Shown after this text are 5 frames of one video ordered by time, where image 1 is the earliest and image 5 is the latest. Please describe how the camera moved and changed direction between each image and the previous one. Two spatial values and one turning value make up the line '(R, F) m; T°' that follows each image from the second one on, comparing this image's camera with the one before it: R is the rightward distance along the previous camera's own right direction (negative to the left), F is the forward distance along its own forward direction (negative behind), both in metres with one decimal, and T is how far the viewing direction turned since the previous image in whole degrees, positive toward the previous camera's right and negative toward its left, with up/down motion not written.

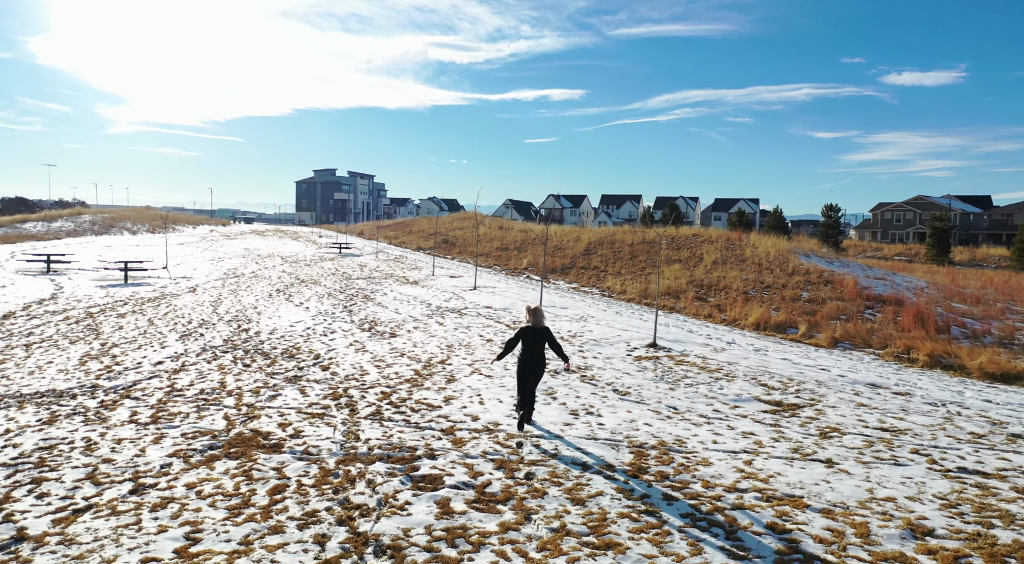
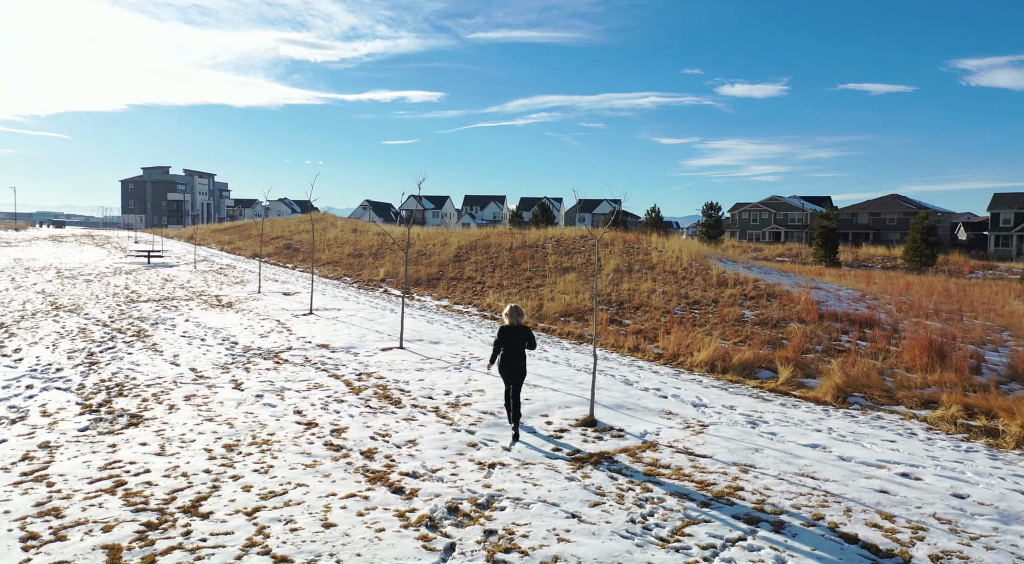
(+0.4, +6.2) m; +12°
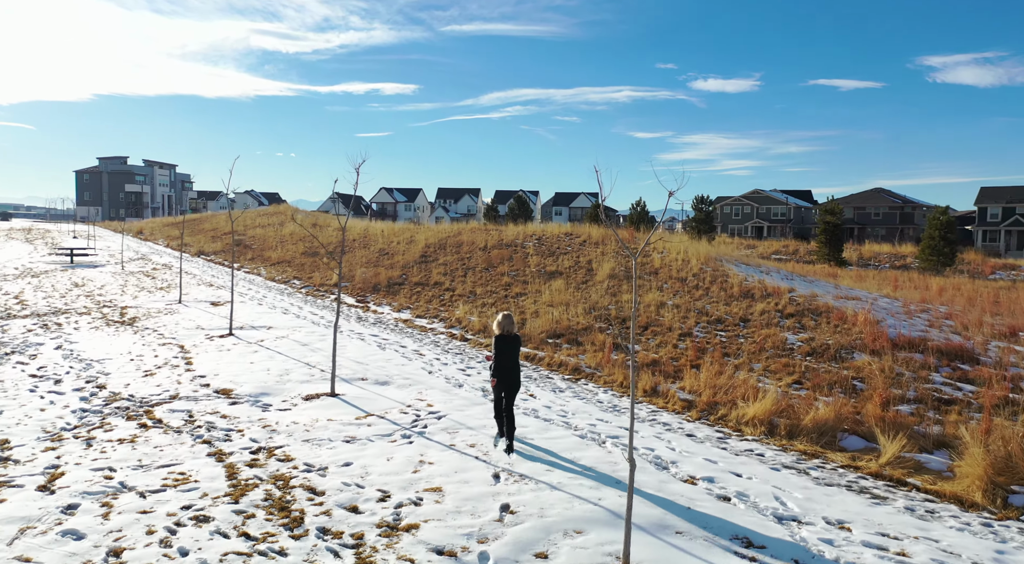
(0.0, +3.8) m; +2°
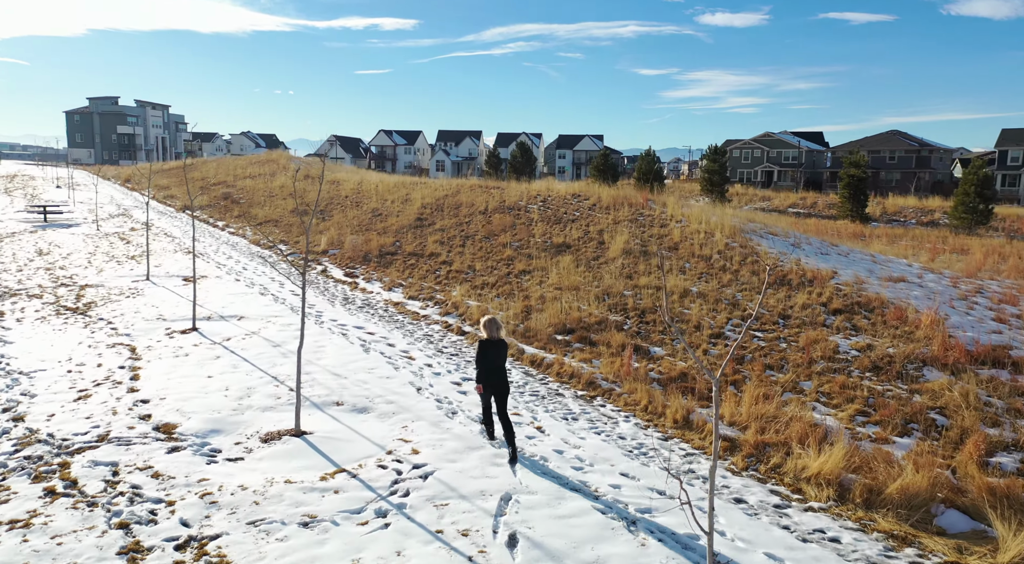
(0.0, +2.0) m; 0°
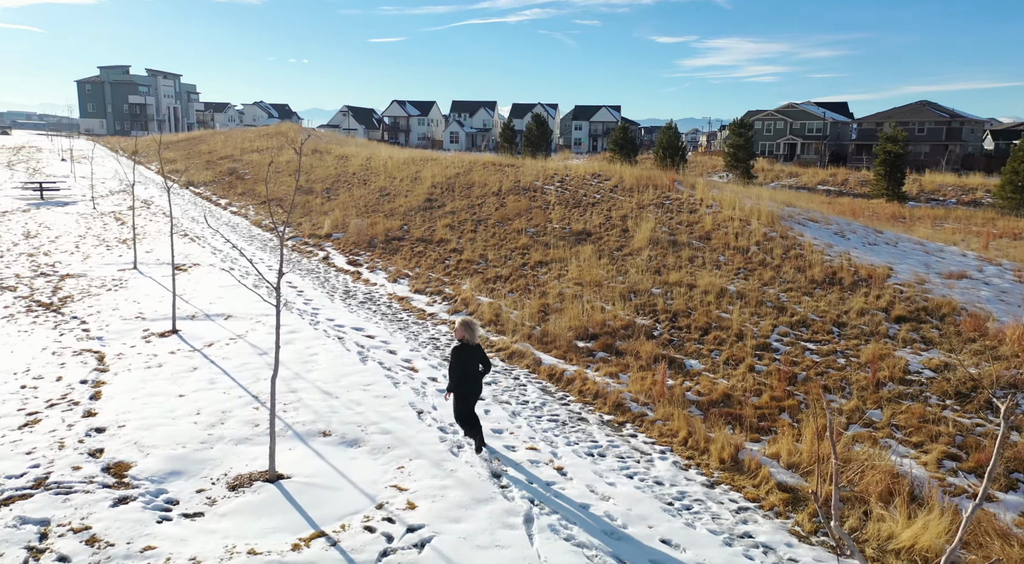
(0.0, +1.5) m; -1°
